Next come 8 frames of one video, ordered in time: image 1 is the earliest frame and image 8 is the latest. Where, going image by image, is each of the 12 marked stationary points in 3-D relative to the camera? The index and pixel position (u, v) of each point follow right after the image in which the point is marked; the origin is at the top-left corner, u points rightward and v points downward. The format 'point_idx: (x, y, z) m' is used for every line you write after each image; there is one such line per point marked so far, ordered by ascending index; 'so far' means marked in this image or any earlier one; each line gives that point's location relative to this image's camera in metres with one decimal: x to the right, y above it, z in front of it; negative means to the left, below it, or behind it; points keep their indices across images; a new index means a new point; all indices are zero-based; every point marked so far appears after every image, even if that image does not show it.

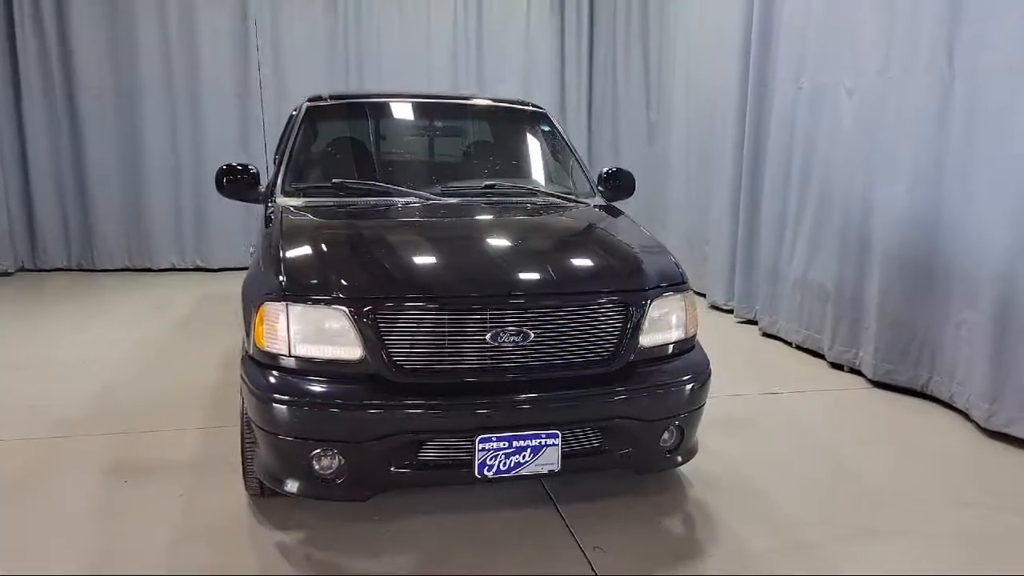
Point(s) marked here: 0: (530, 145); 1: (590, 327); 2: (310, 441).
0: (+0.1, +0.7, +3.9) m
1: (+0.2, -0.1, +2.5) m
2: (-0.6, -0.4, +2.3) m
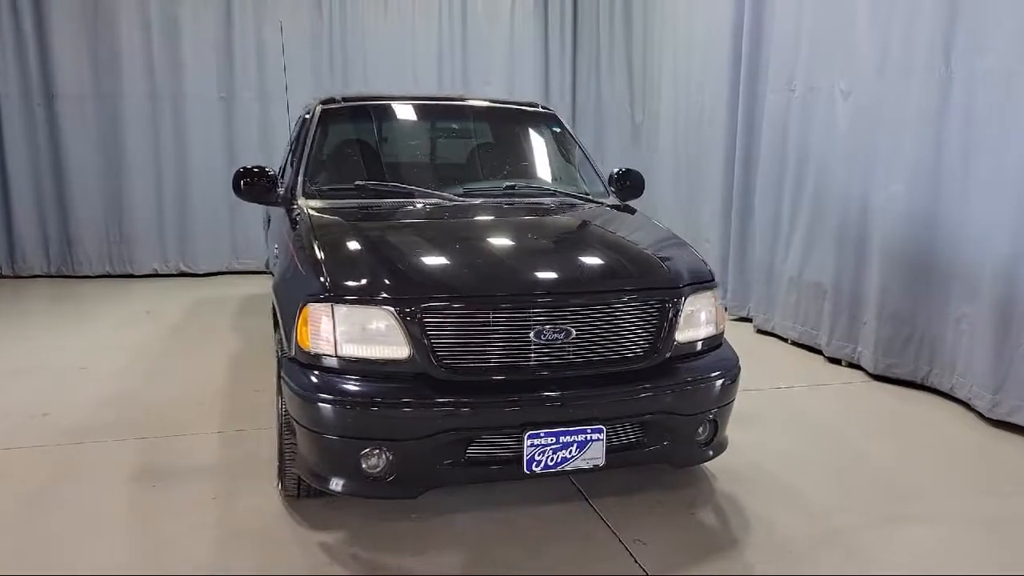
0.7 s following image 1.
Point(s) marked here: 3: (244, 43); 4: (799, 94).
0: (+0.2, +0.7, +3.9) m
1: (+0.4, -0.1, +2.5) m
2: (-0.4, -0.4, +2.3) m
3: (-2.5, +2.3, +7.6) m
4: (+1.7, +1.2, +5.0) m
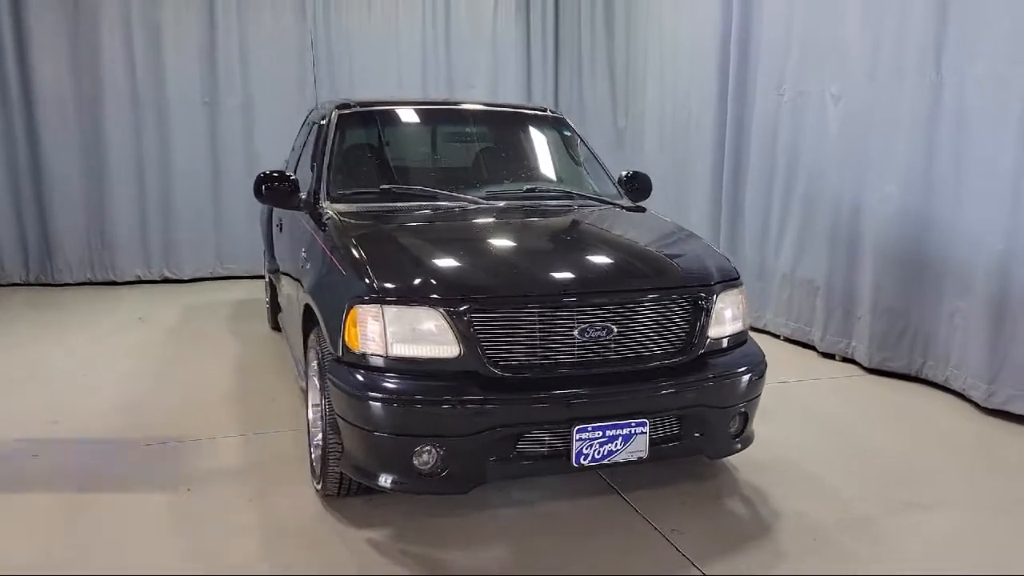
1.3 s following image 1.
0: (+0.2, +0.7, +4.0) m
1: (+0.5, -0.1, +2.6) m
2: (-0.3, -0.4, +2.4) m
3: (-2.6, +2.2, +7.5) m
4: (+1.7, +1.2, +5.1) m
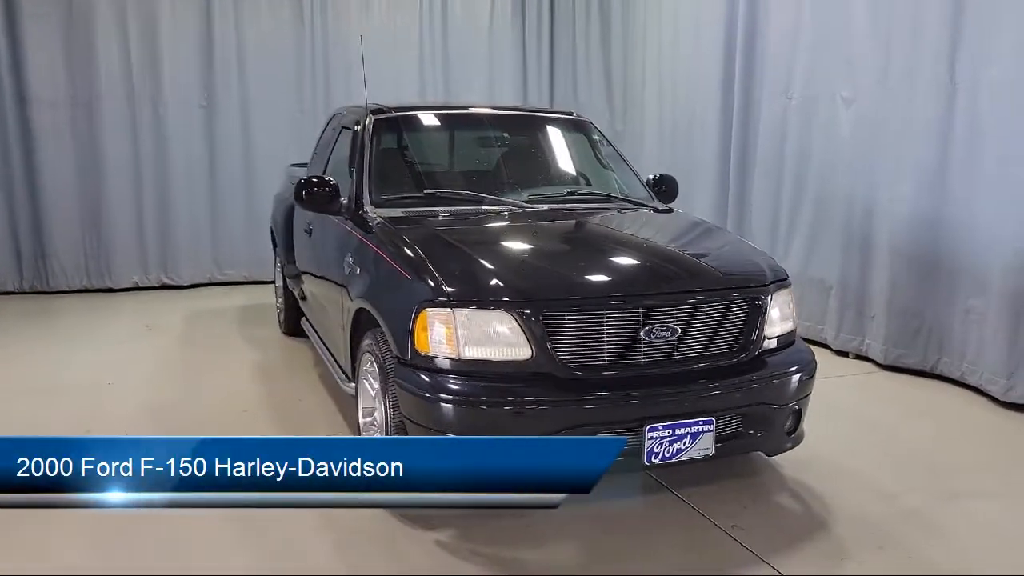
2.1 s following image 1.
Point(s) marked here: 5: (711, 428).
0: (+0.4, +0.7, +4.1) m
1: (+0.7, -0.1, +2.7) m
2: (-0.1, -0.4, +2.4) m
3: (-2.6, +2.2, +7.5) m
4: (+1.8, +1.2, +5.2) m
5: (+0.6, -0.4, +2.5) m
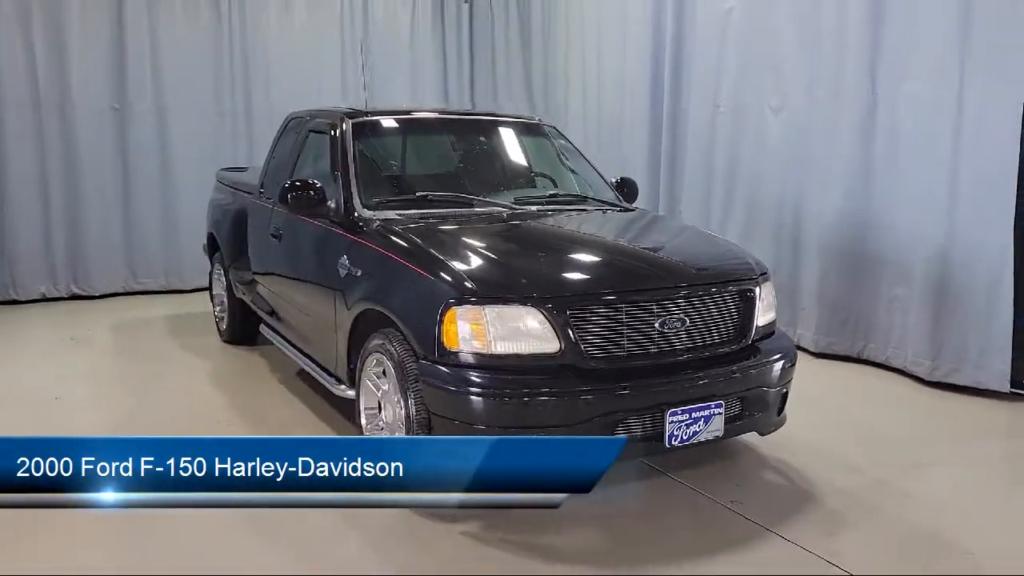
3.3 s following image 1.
0: (+0.2, +0.7, +4.2) m
1: (+0.7, -0.1, +2.9) m
2: (0.0, -0.4, +2.5) m
3: (-3.3, +2.1, +7.2) m
4: (+1.5, +1.2, +5.6) m
5: (+0.7, -0.4, +2.7) m
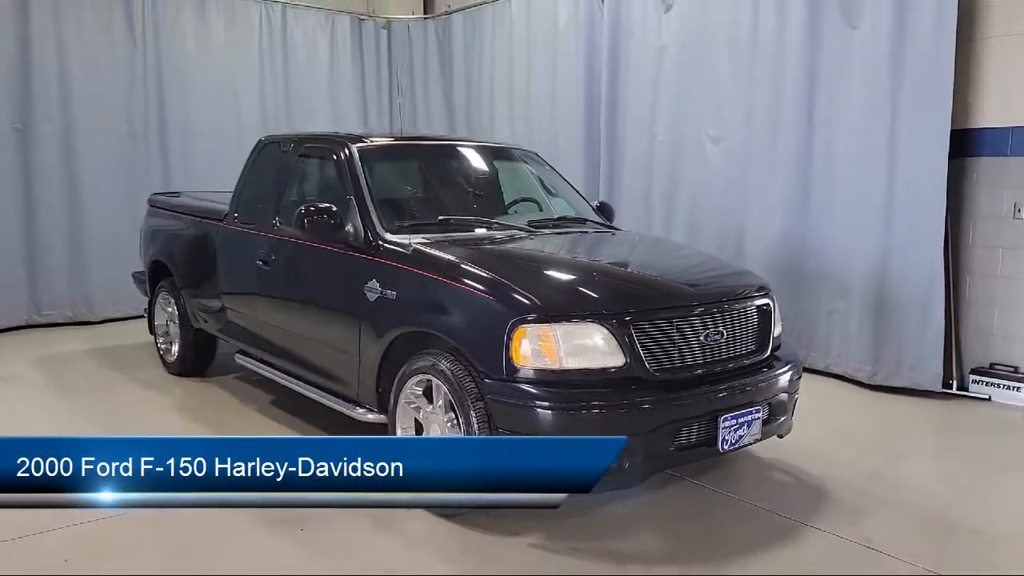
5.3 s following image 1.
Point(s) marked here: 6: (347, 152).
0: (+0.1, +0.6, +4.4) m
1: (+0.9, -0.1, +3.1) m
2: (+0.2, -0.5, +2.6) m
3: (-3.9, +1.8, +6.7) m
4: (+1.1, +1.1, +5.9) m
5: (+0.9, -0.5, +3.0) m
6: (-0.8, +0.6, +3.8) m
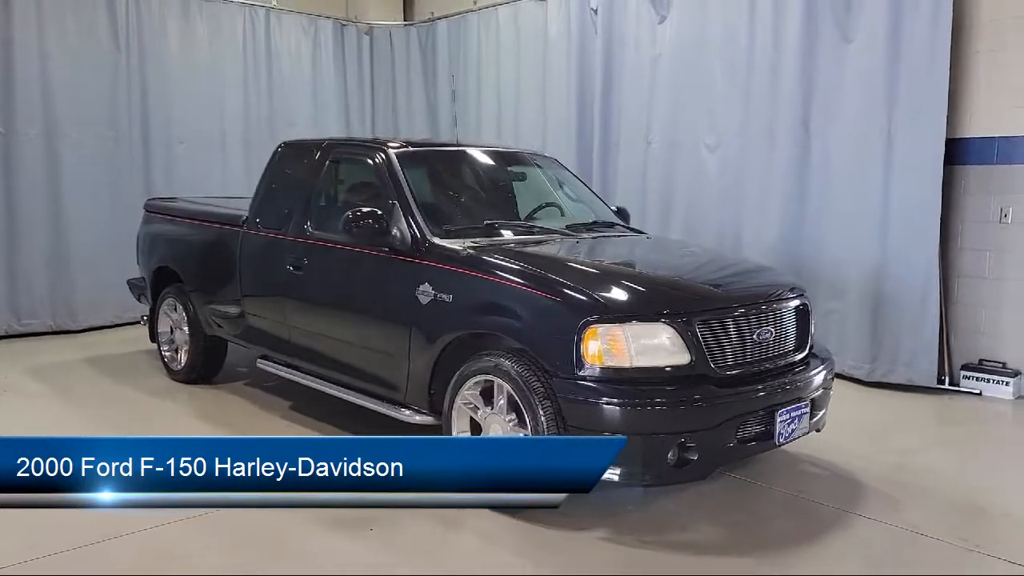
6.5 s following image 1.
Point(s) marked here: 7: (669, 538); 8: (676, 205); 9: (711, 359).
0: (+0.2, +0.6, +4.5) m
1: (+1.1, -0.1, +3.2) m
2: (+0.5, -0.5, +2.7) m
3: (-3.9, +1.8, +6.6) m
4: (+1.1, +1.1, +6.1) m
5: (+1.1, -0.5, +3.1) m
6: (-0.7, +0.6, +3.8) m
7: (+0.5, -0.9, +2.8) m
8: (+1.2, +0.6, +6.0) m
9: (+0.7, -0.3, +2.9) m
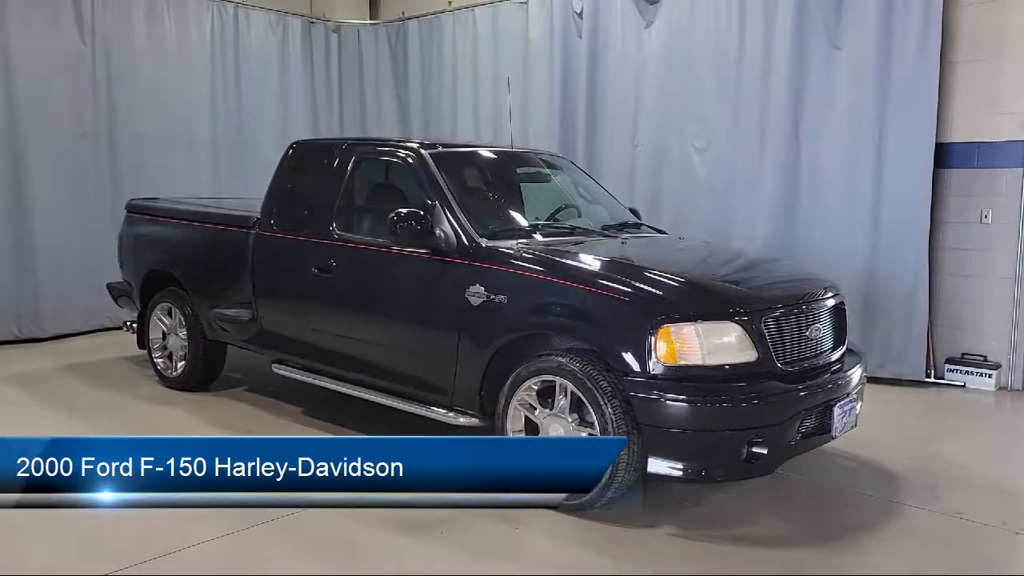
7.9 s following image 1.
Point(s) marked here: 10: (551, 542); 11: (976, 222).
0: (+0.3, +0.6, +4.5) m
1: (+1.3, -0.1, +3.4) m
2: (+0.7, -0.5, +2.8) m
3: (-4.0, +1.7, +6.2) m
4: (+1.0, +1.1, +6.2) m
5: (+1.3, -0.5, +3.2) m
6: (-0.5, +0.6, +3.8) m
7: (+0.8, -0.9, +2.9) m
8: (+1.1, +0.6, +6.1) m
9: (+0.9, -0.3, +3.0) m
10: (+0.2, -0.9, +2.7) m
11: (+2.9, +0.4, +5.1) m
